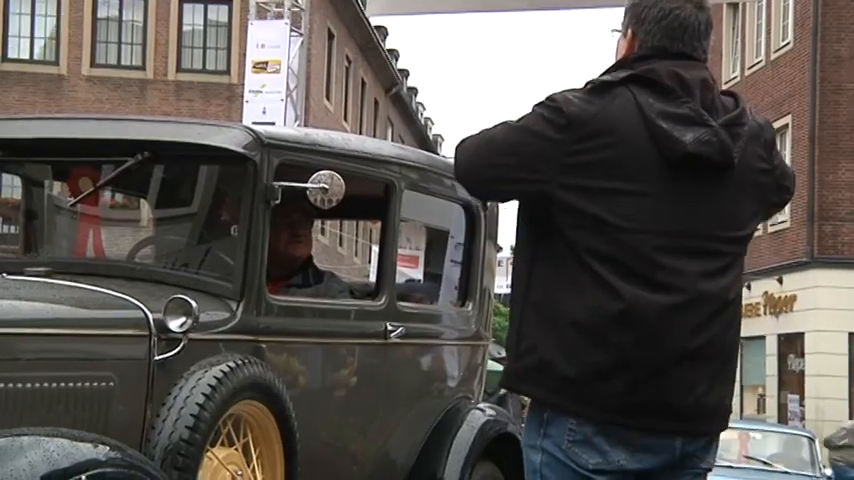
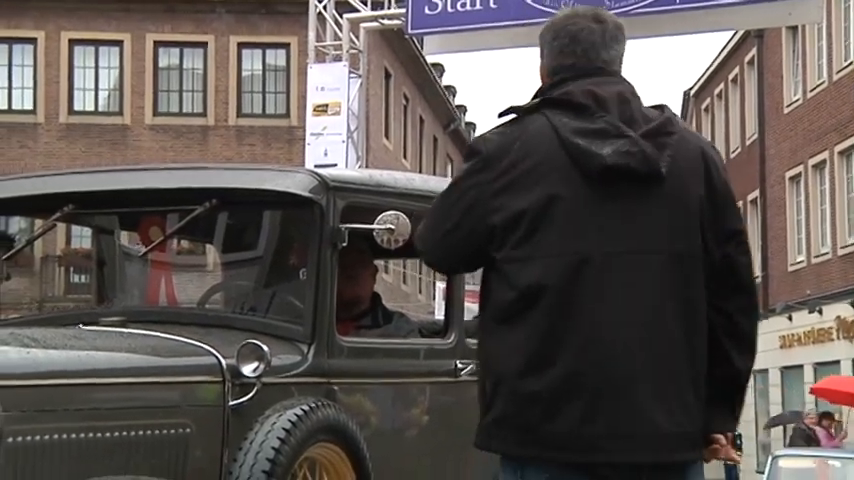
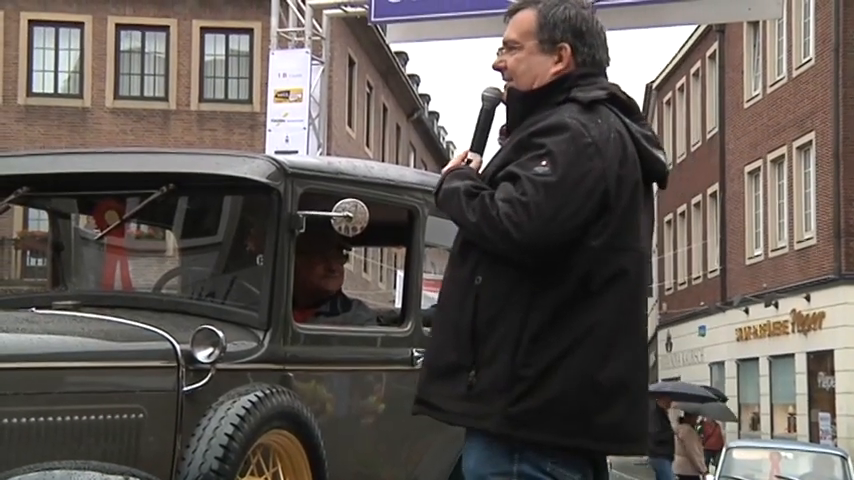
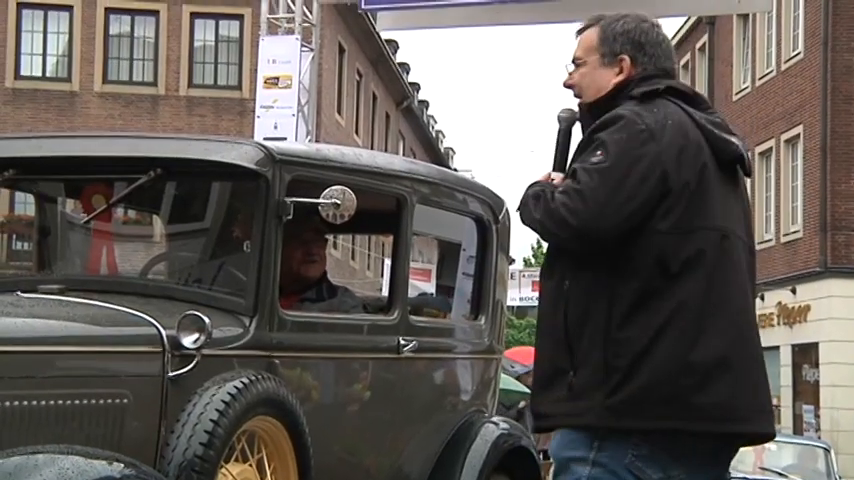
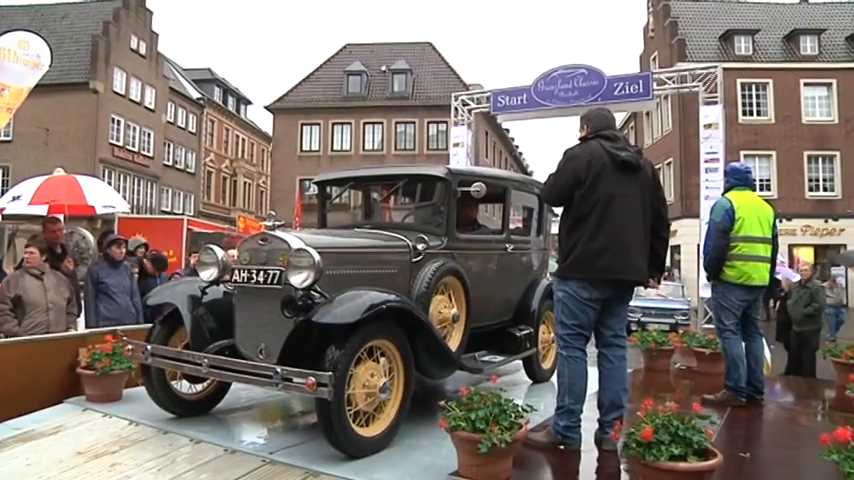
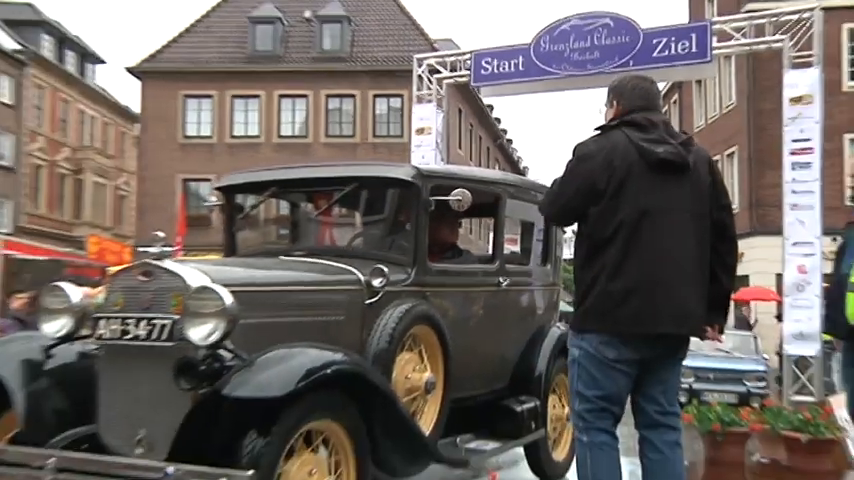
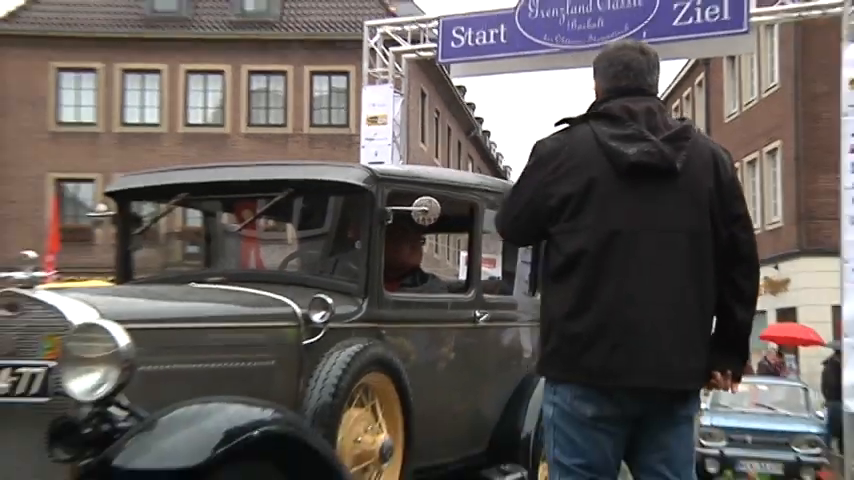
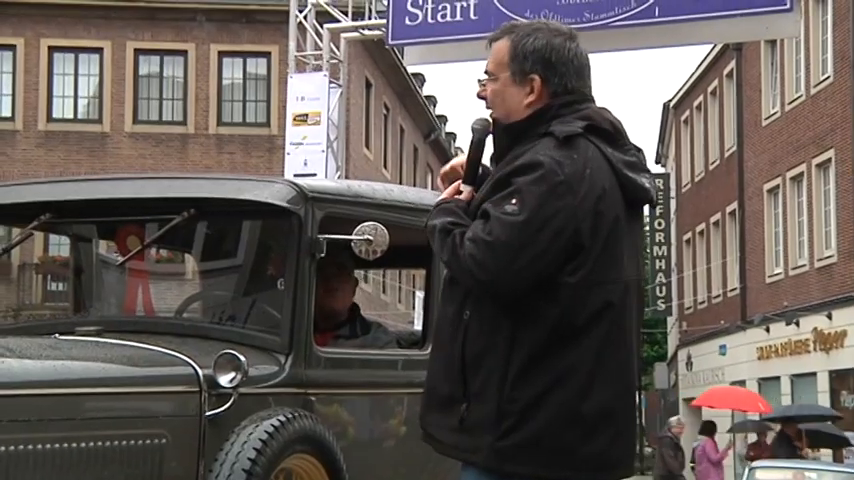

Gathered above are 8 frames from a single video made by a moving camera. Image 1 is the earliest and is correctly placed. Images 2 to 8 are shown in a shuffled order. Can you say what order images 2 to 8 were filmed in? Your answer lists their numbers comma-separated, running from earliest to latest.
4, 3, 8, 2, 7, 6, 5
